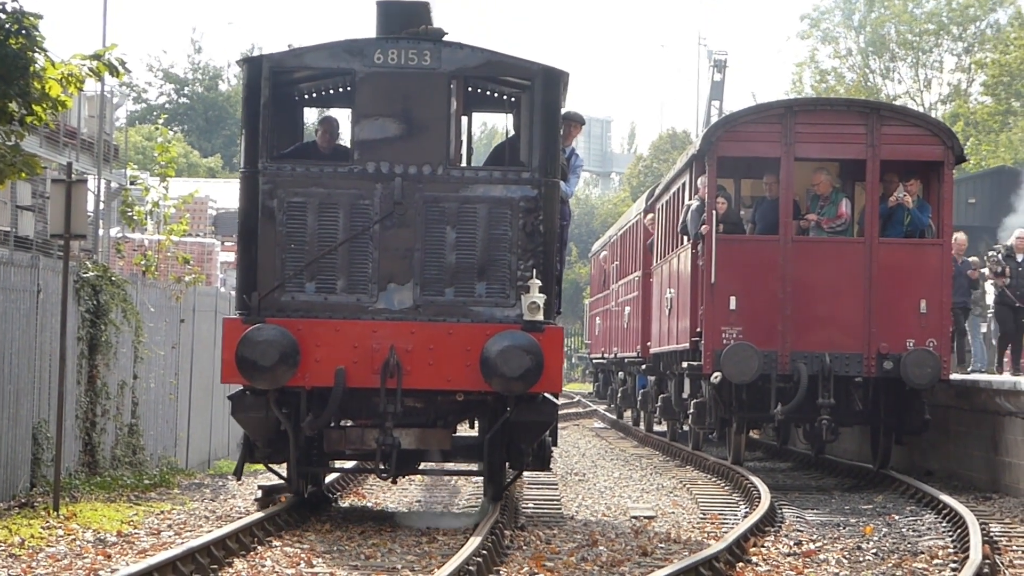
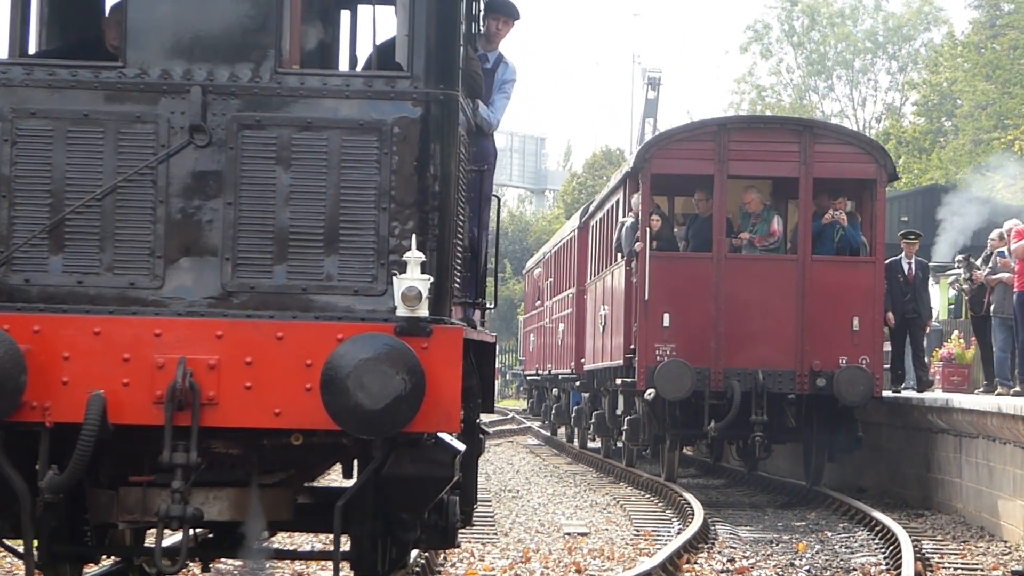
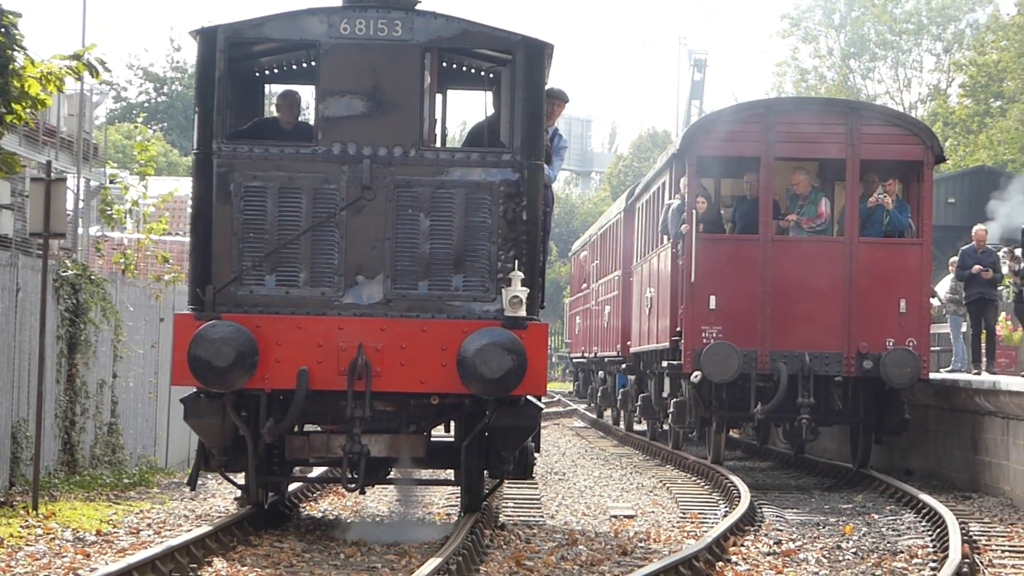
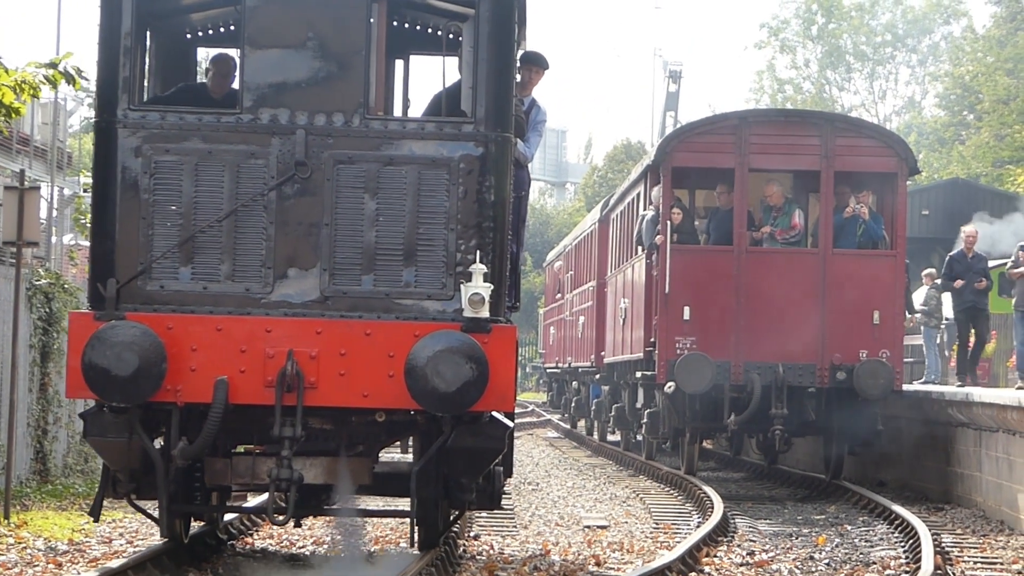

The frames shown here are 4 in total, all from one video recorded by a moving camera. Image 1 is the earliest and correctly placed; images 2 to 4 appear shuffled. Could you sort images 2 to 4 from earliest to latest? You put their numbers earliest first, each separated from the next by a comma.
3, 4, 2
